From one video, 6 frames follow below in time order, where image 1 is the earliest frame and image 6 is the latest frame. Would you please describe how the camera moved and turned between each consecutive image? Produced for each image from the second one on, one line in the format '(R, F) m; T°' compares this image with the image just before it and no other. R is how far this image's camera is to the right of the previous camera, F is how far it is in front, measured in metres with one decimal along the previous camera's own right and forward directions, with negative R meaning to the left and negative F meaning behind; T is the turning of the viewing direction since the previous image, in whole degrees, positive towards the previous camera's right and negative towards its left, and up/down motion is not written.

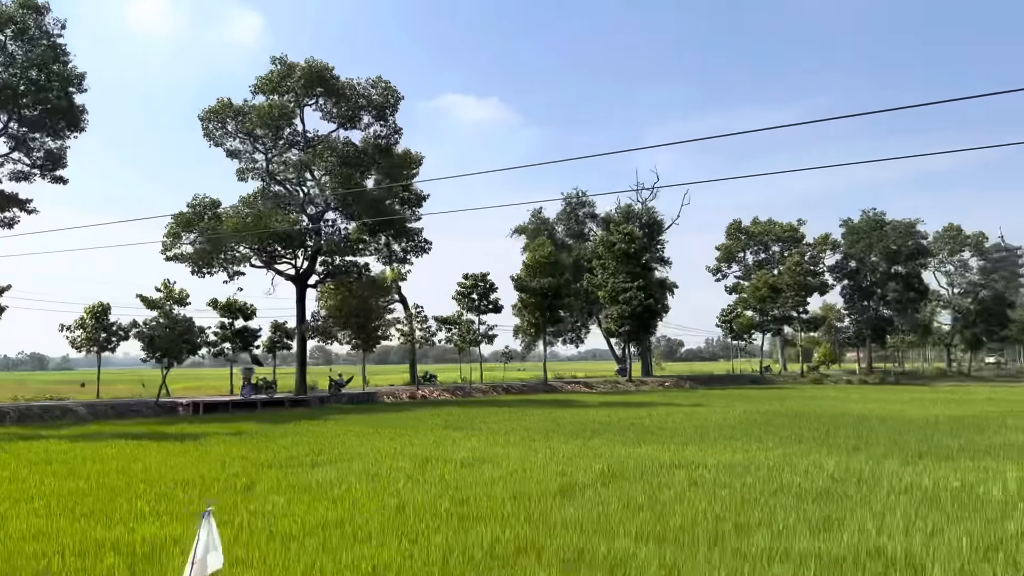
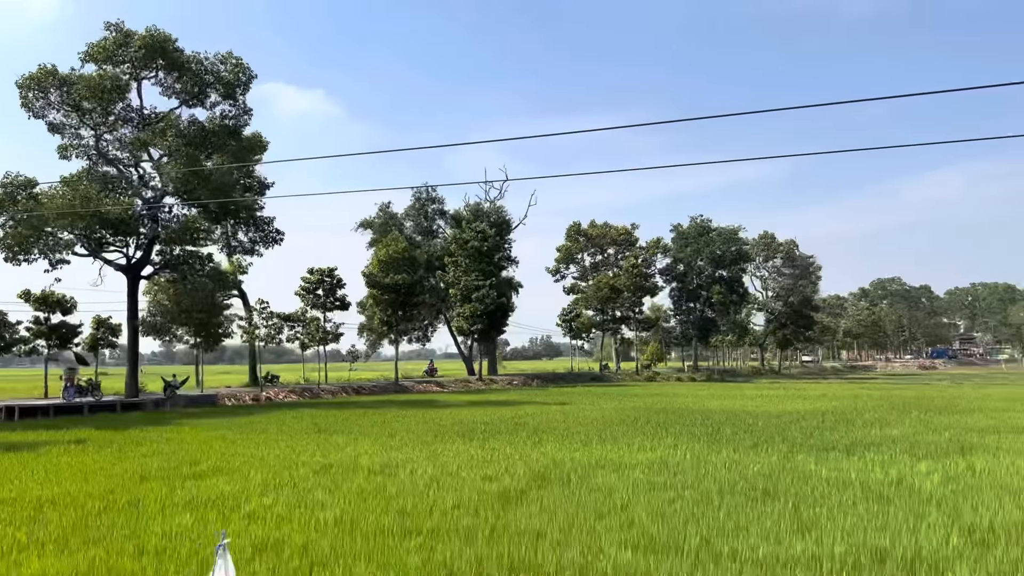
(-1.1, +0.8) m; +12°
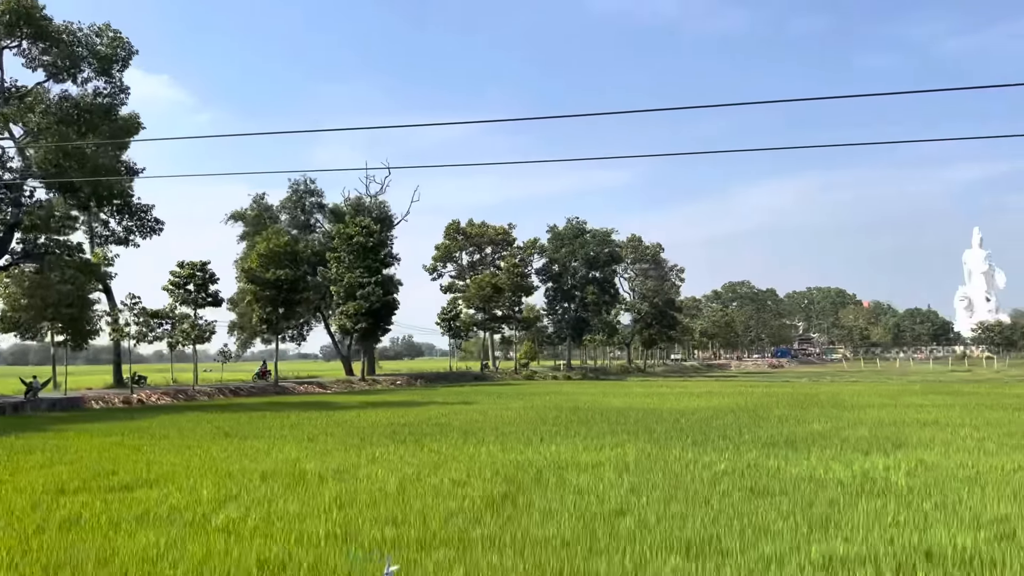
(-1.2, +0.5) m; +10°
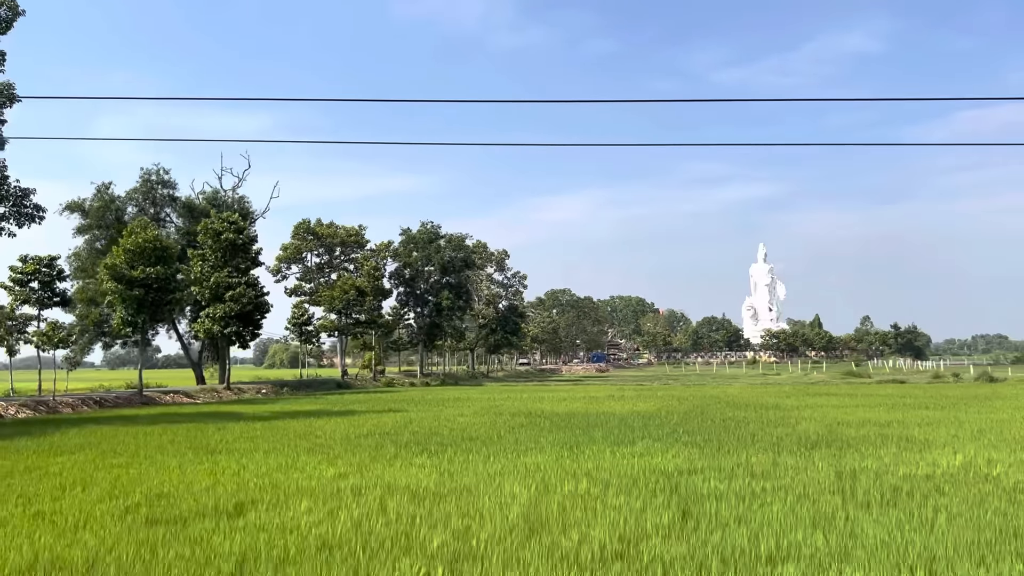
(-3.3, +0.9) m; +13°
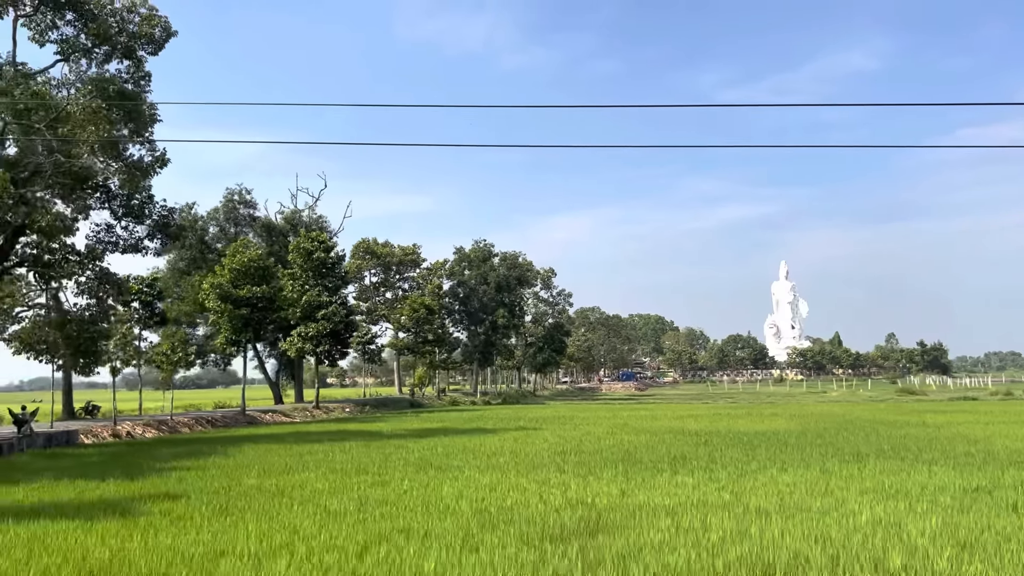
(-3.3, 0.0) m; 0°
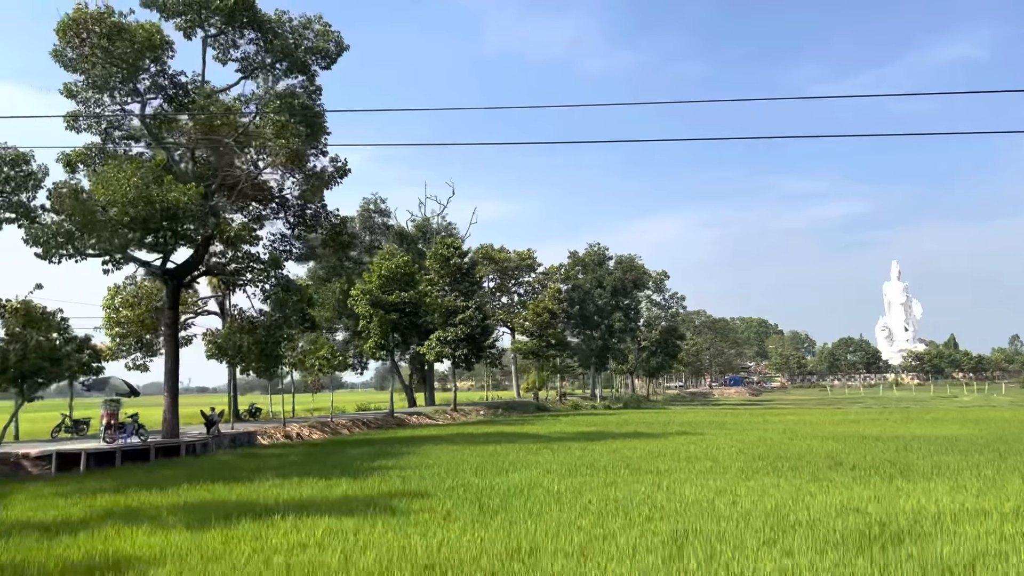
(-1.8, -0.1) m; -6°
